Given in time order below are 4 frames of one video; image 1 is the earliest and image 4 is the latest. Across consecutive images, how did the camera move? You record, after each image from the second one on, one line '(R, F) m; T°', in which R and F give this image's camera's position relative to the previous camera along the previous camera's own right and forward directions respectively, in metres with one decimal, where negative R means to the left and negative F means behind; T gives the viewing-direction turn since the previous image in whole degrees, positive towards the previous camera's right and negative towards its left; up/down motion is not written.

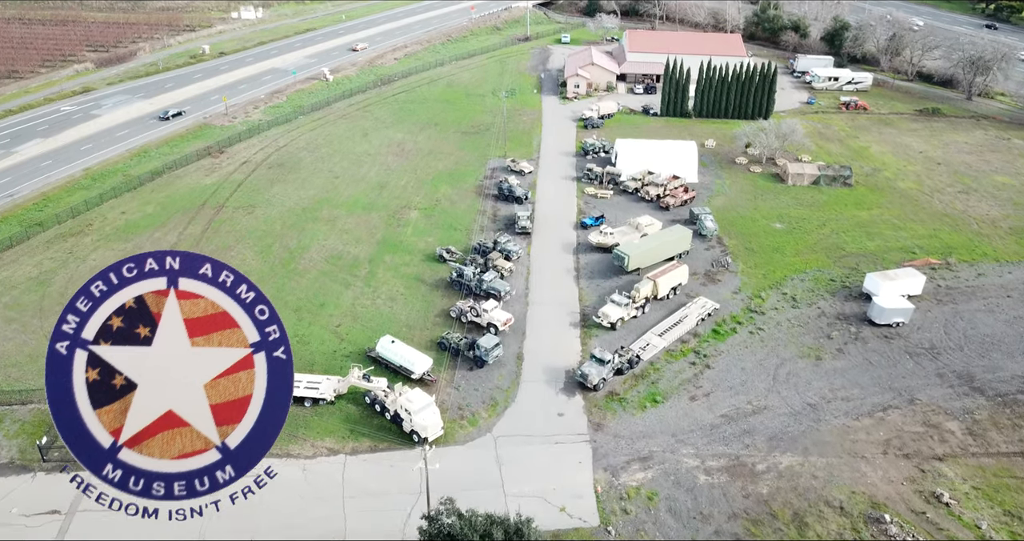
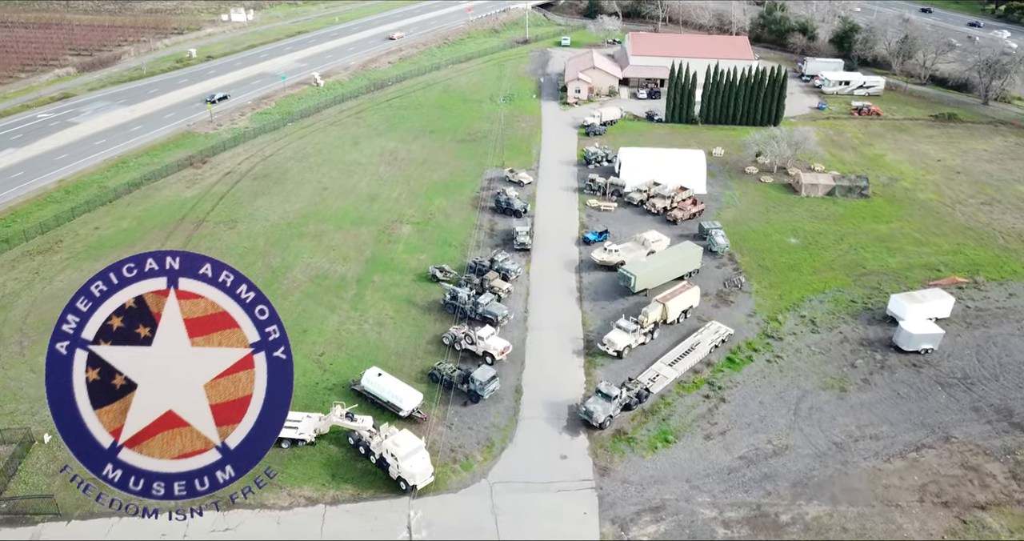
(+0.1, +3.3) m; 0°
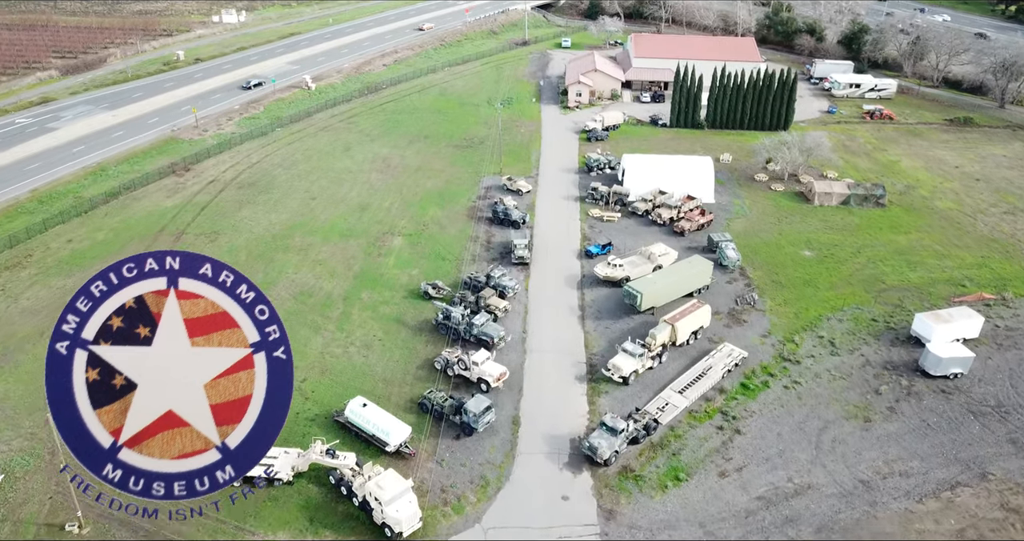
(+0.2, +3.0) m; 0°
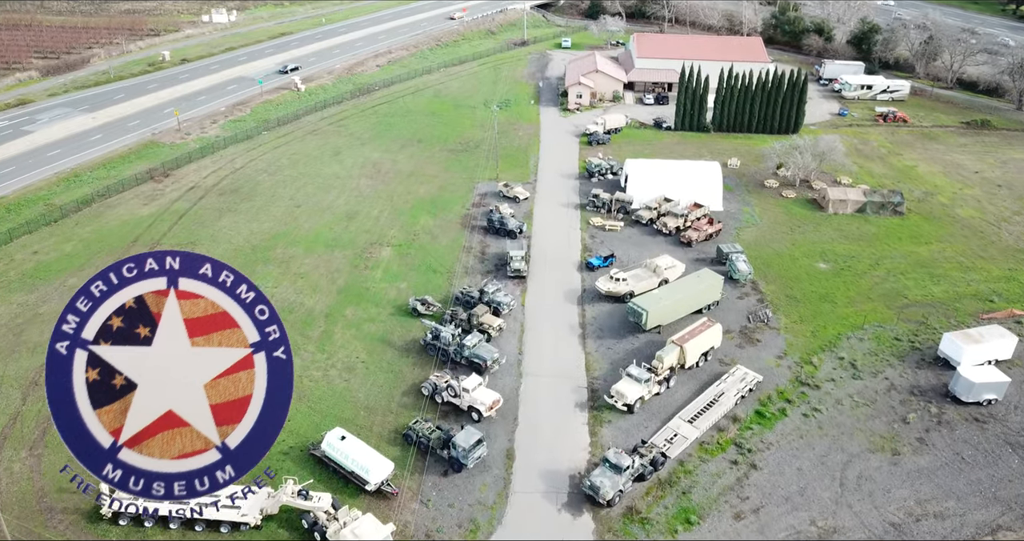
(+0.3, +3.1) m; 0°
